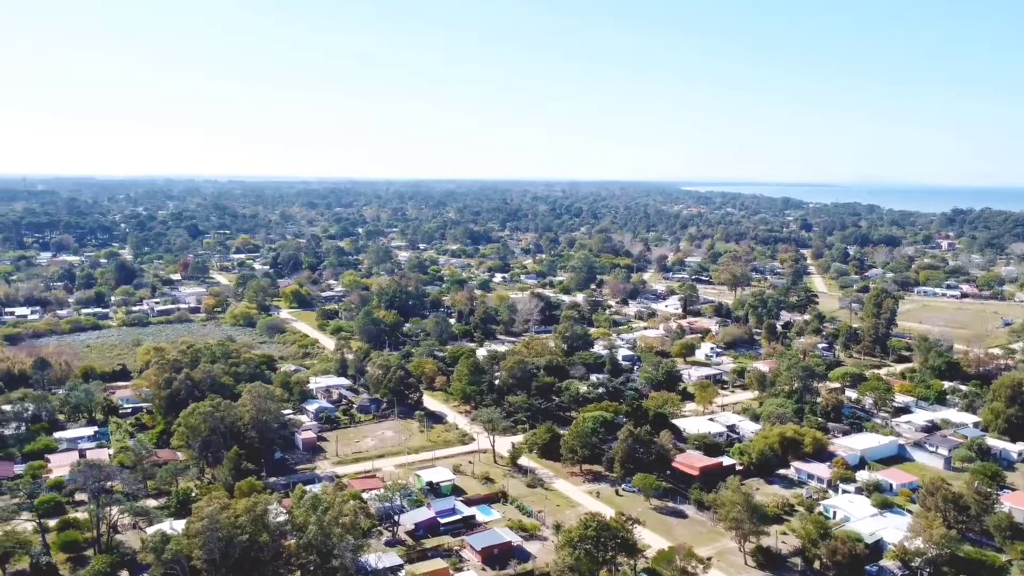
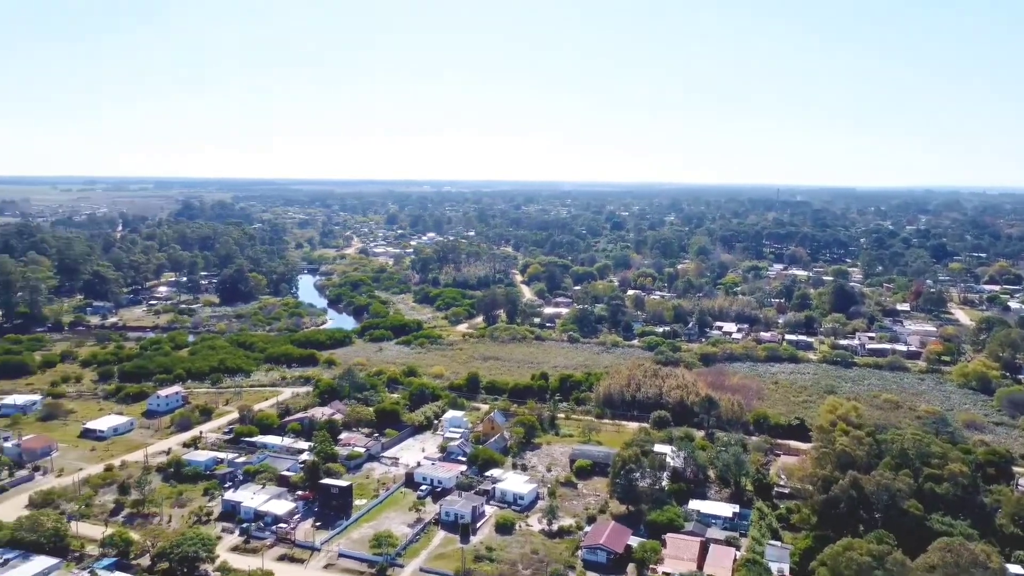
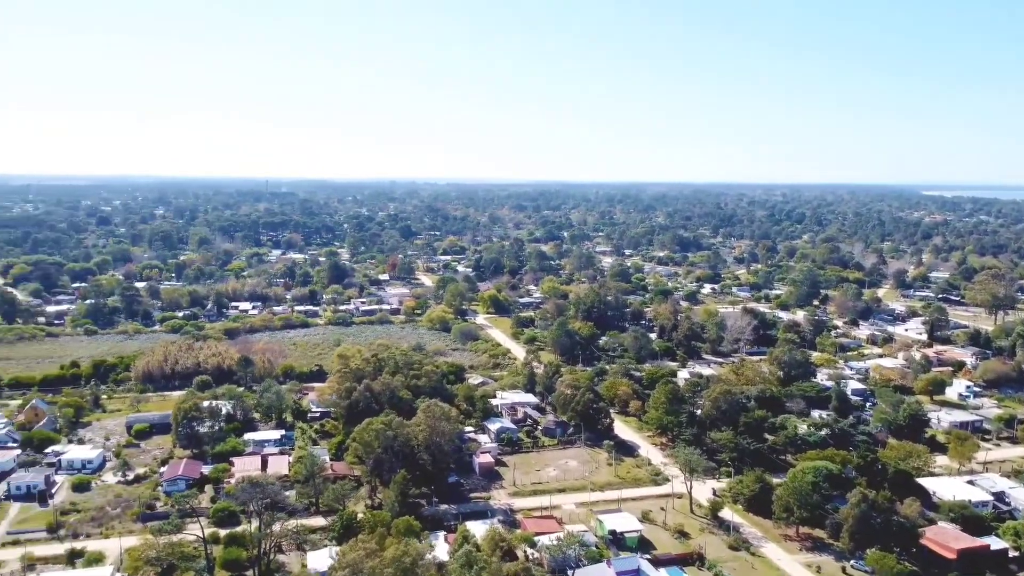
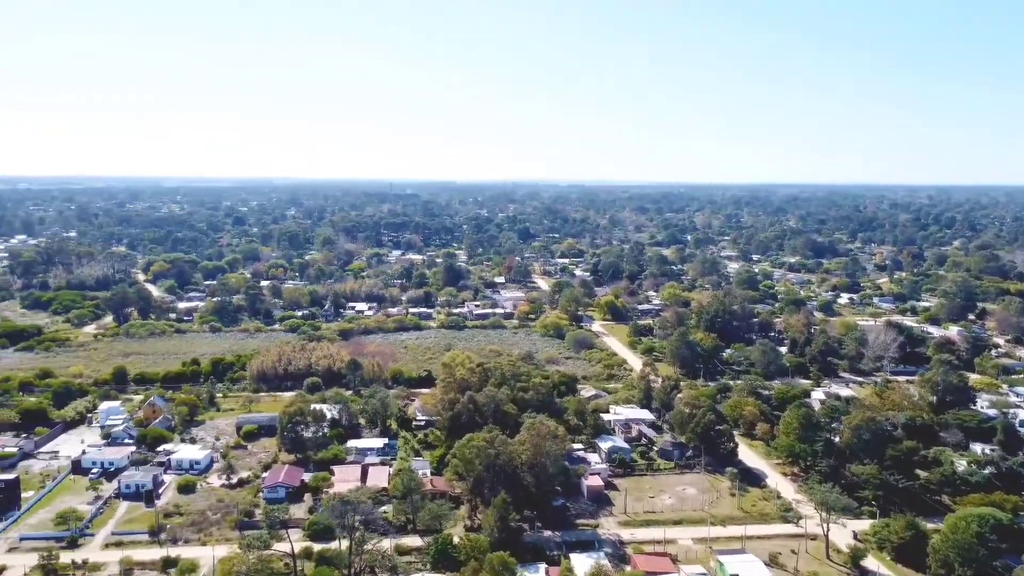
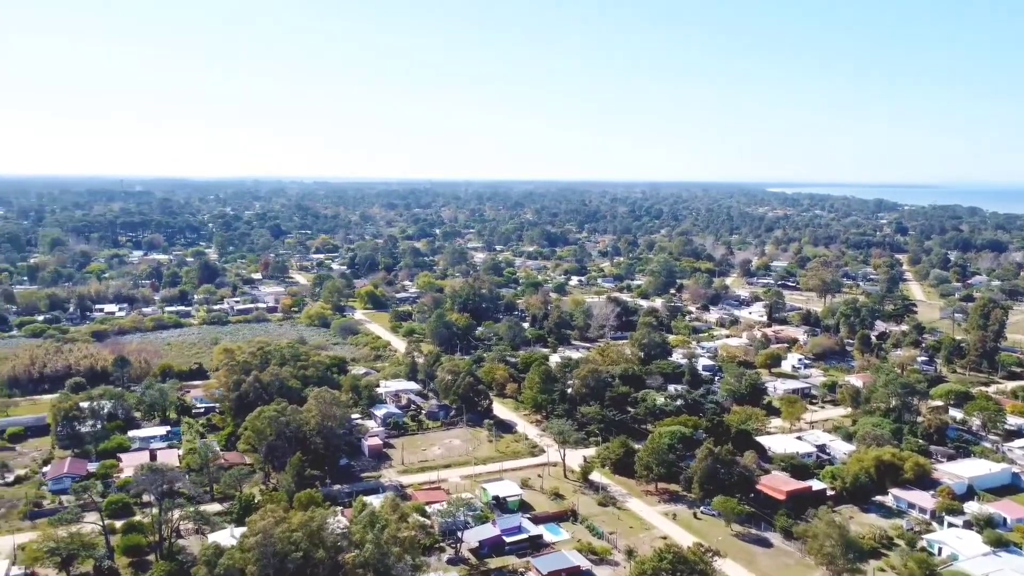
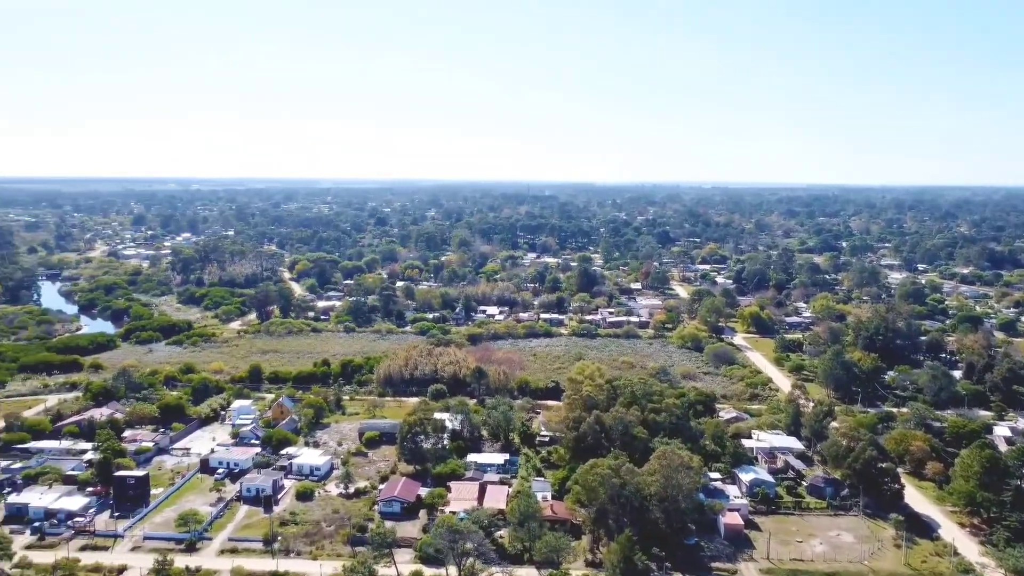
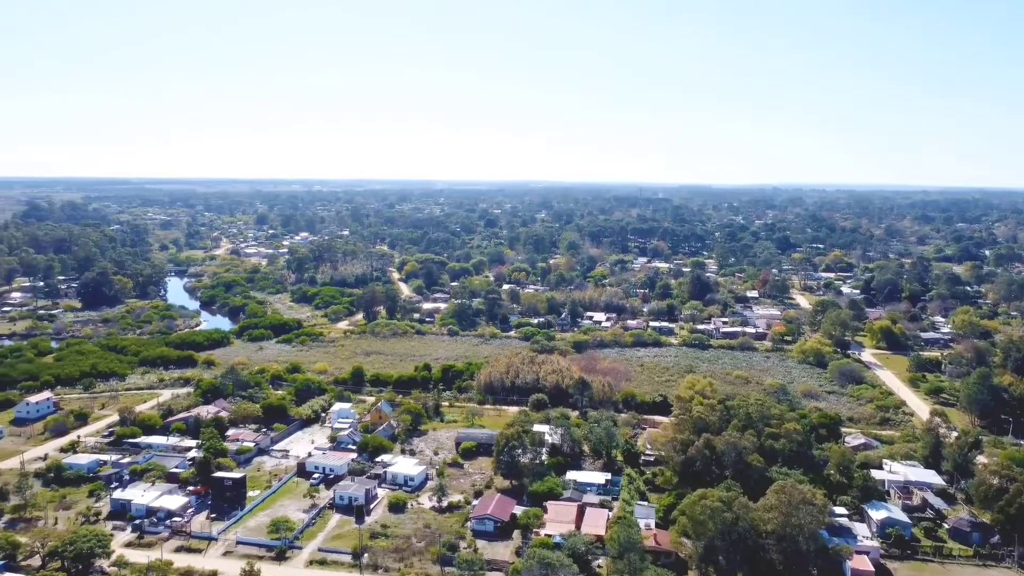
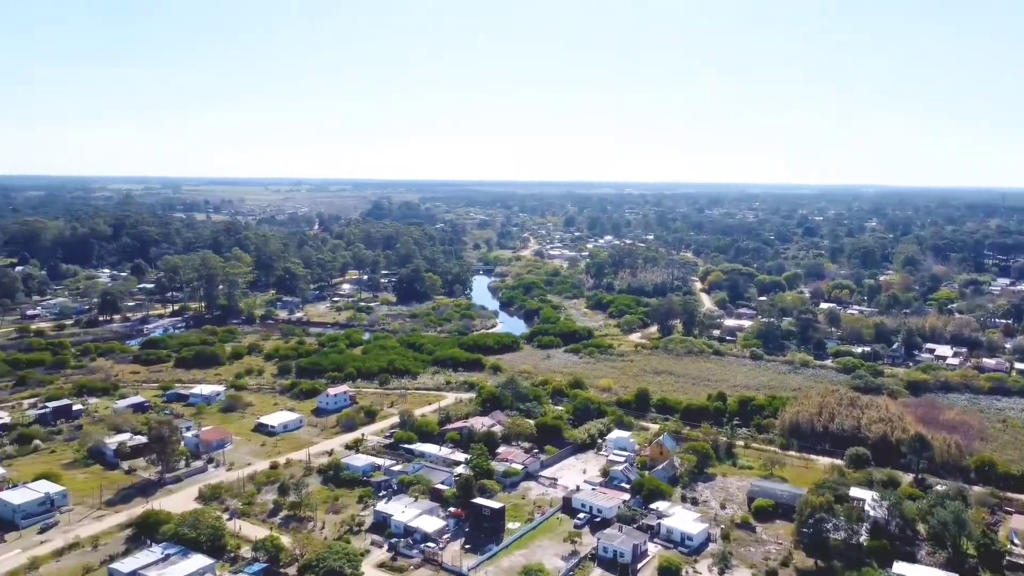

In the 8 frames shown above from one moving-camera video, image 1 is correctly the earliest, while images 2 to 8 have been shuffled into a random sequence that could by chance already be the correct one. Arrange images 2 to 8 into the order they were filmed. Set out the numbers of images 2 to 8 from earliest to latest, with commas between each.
5, 3, 4, 6, 7, 2, 8
